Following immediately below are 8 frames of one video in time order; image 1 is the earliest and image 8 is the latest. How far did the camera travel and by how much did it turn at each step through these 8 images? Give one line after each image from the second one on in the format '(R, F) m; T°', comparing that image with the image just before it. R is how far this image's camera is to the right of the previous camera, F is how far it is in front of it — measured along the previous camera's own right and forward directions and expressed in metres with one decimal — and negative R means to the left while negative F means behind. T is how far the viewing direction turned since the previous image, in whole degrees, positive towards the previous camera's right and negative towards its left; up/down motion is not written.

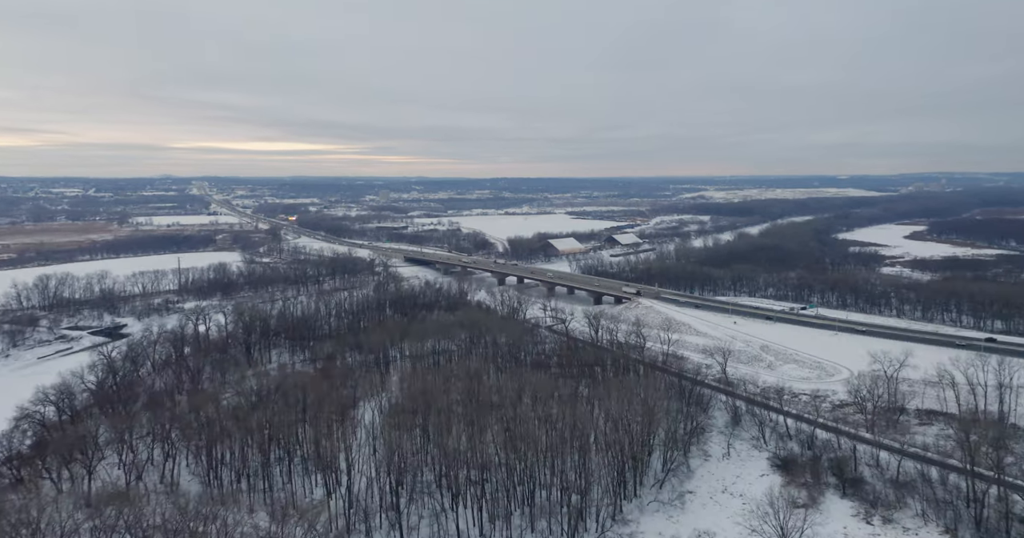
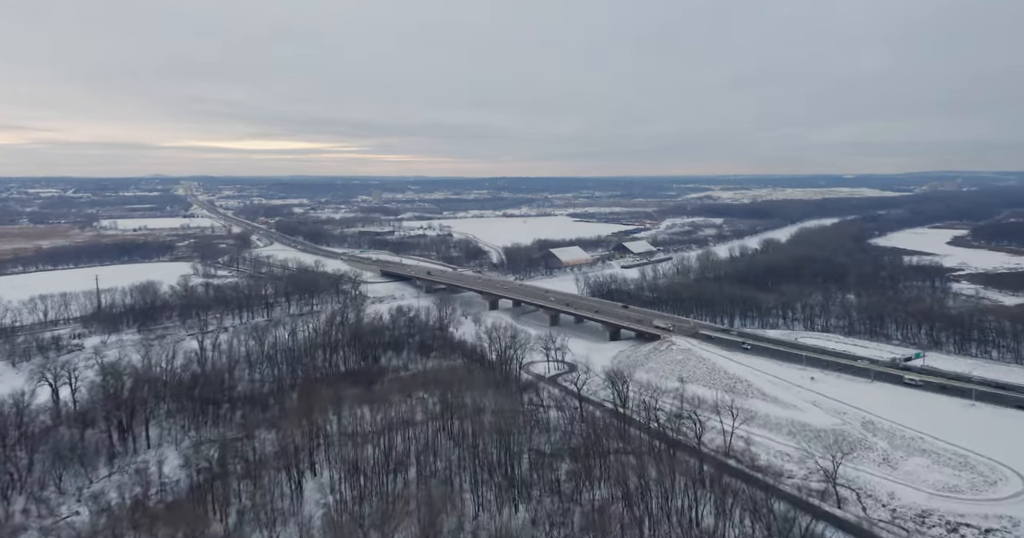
(+0.4, +10.2) m; 0°
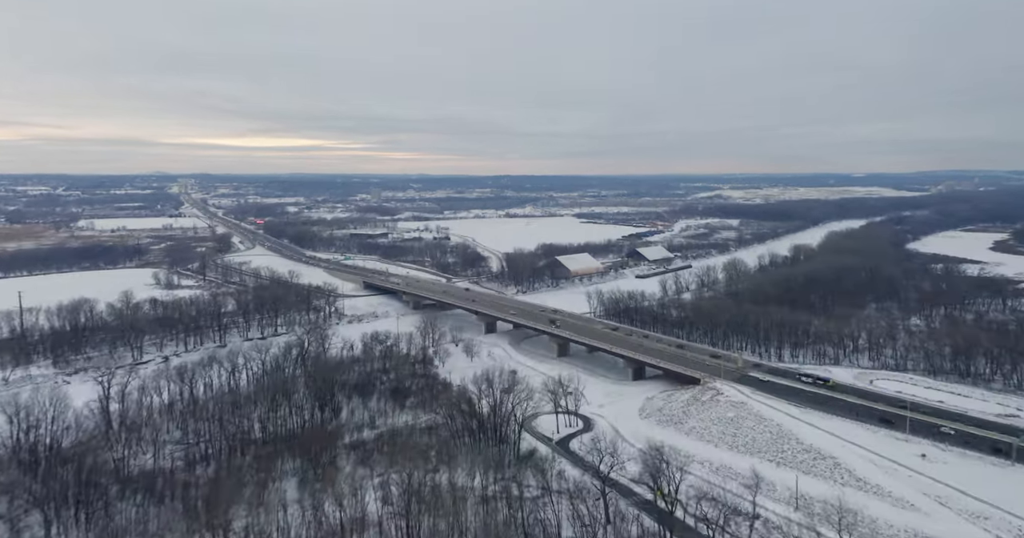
(+0.2, +7.1) m; 0°
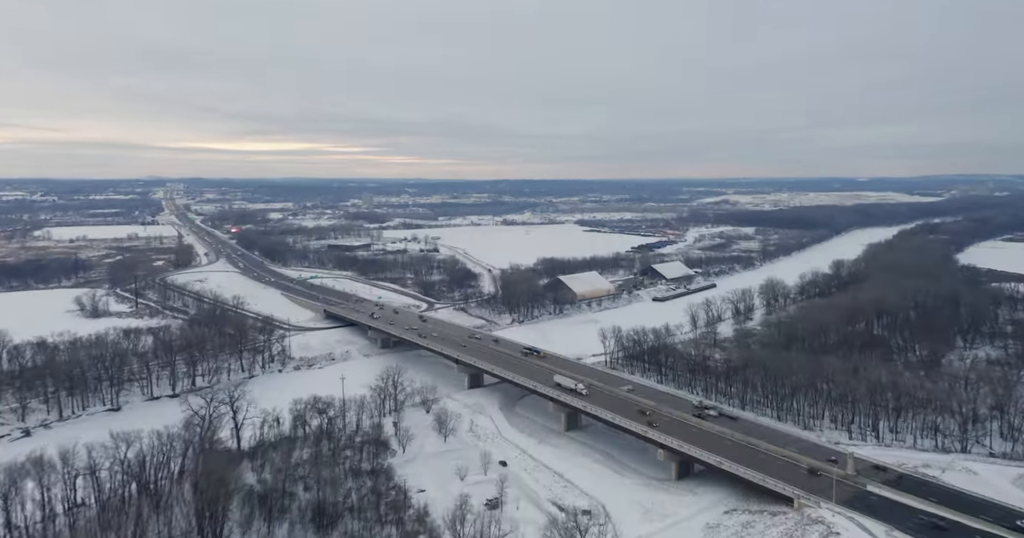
(+0.3, +9.1) m; 0°
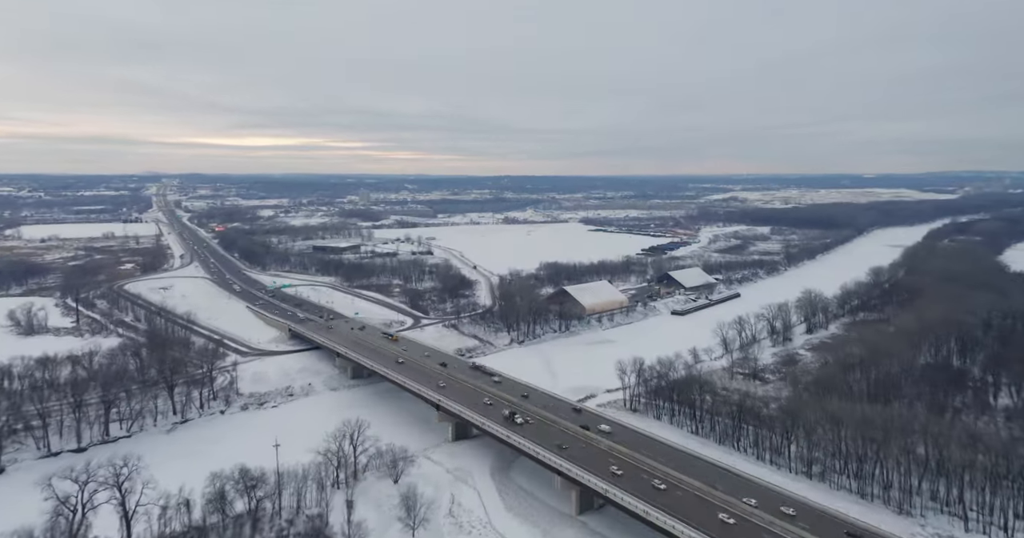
(+0.2, +6.1) m; 0°
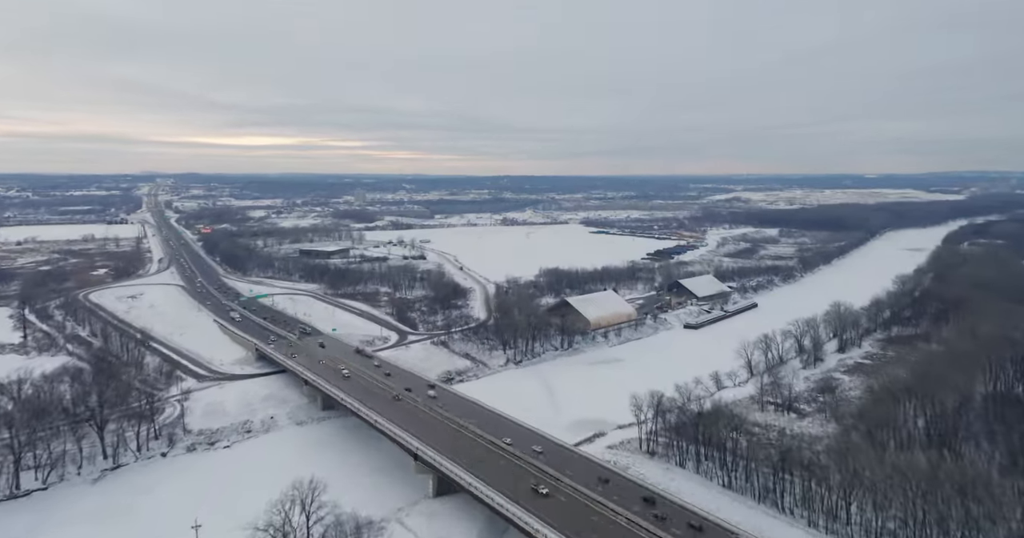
(+0.2, +3.9) m; 0°
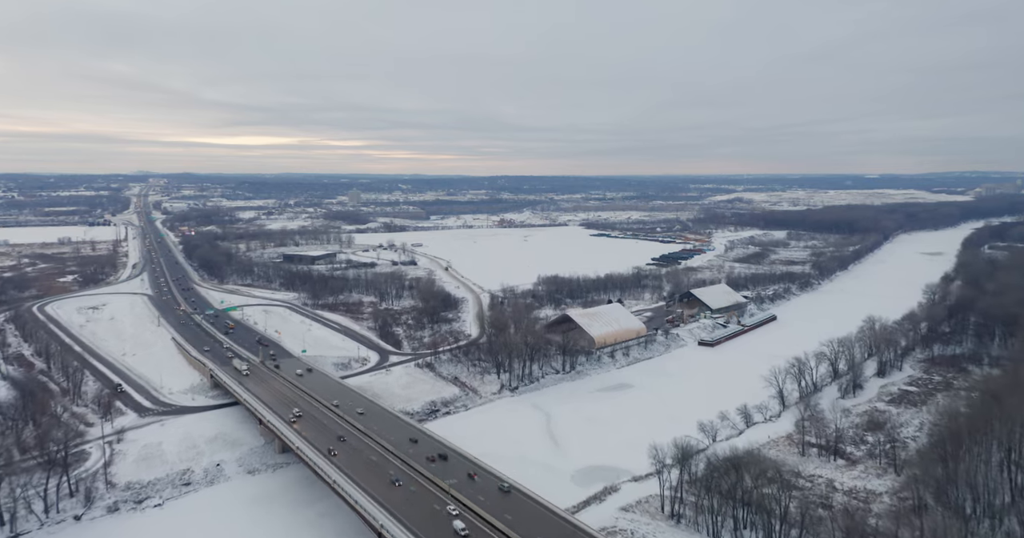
(+0.2, +4.0) m; 0°
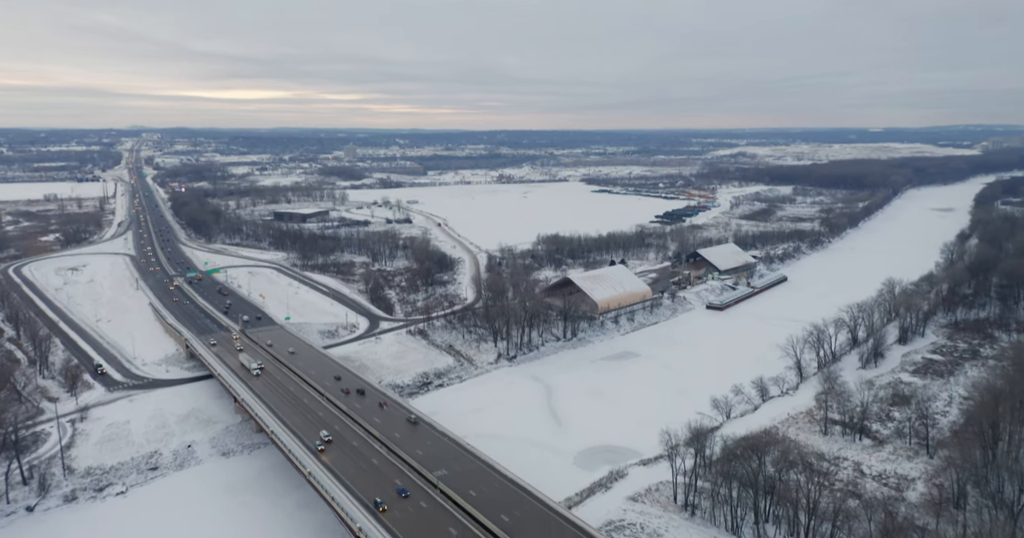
(+0.1, +2.1) m; 0°
